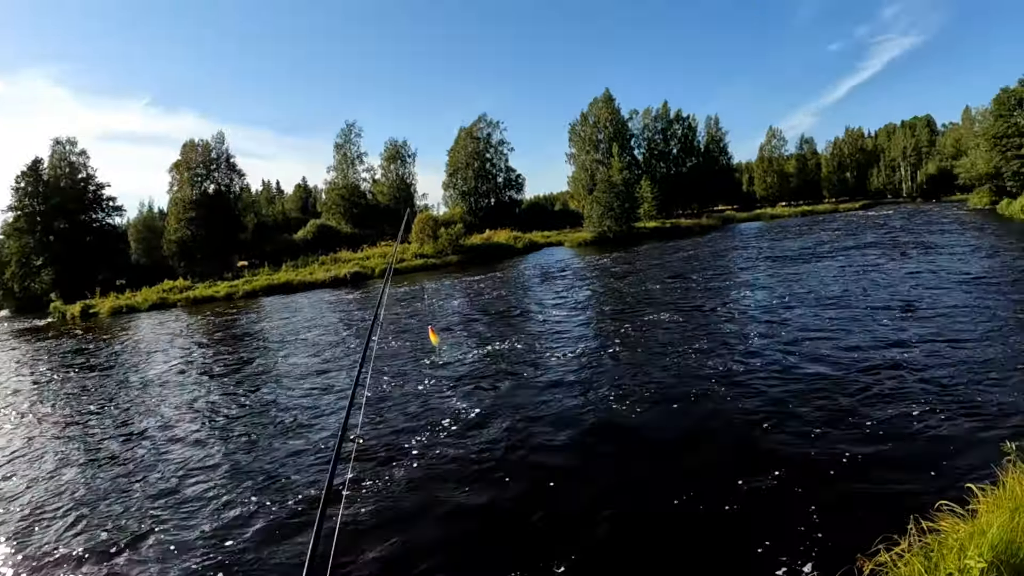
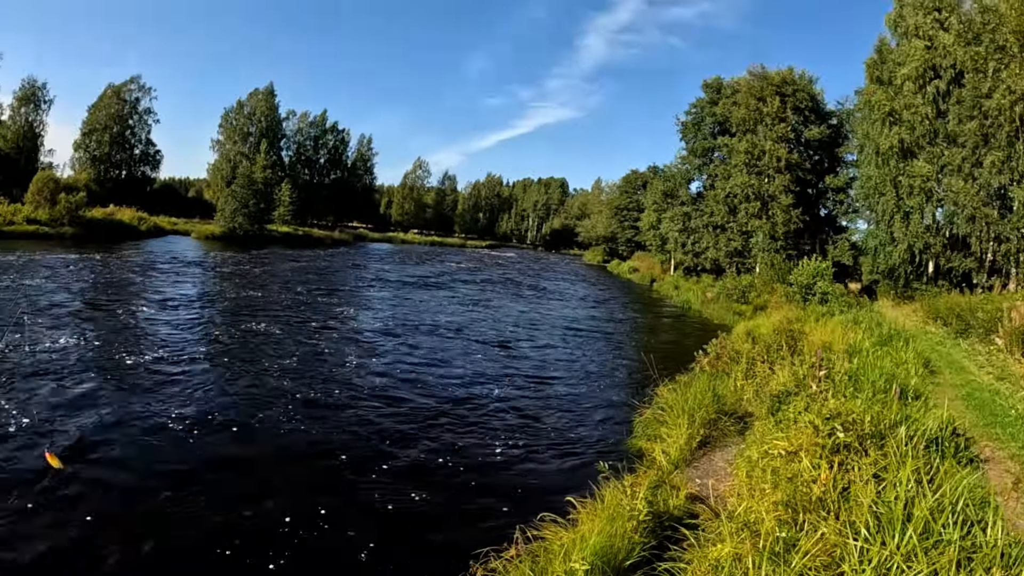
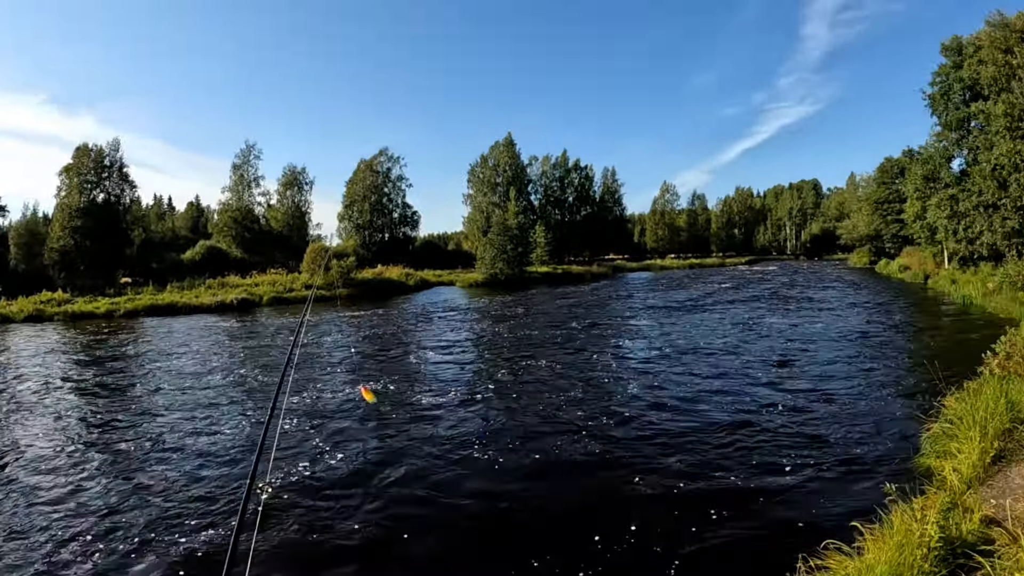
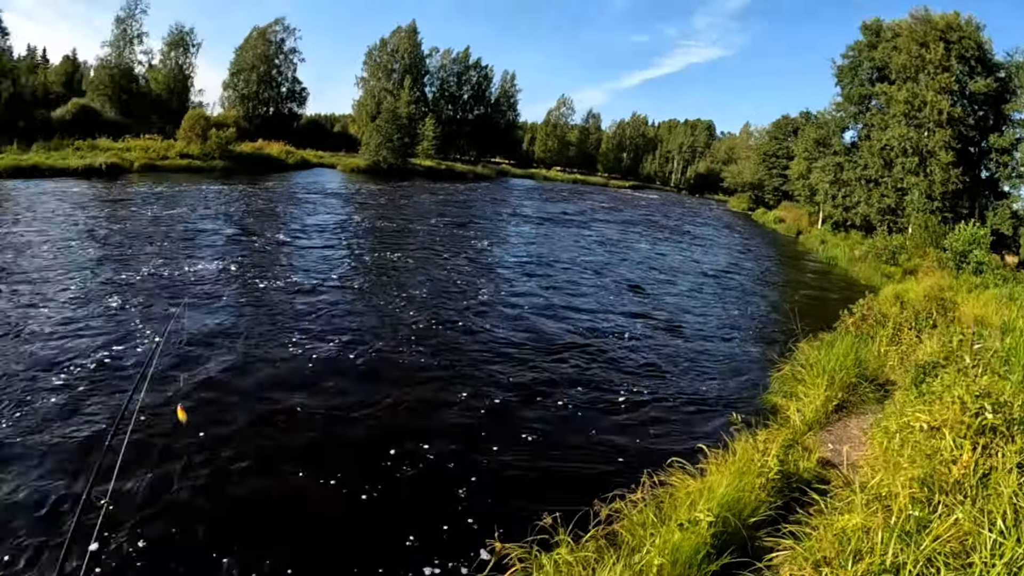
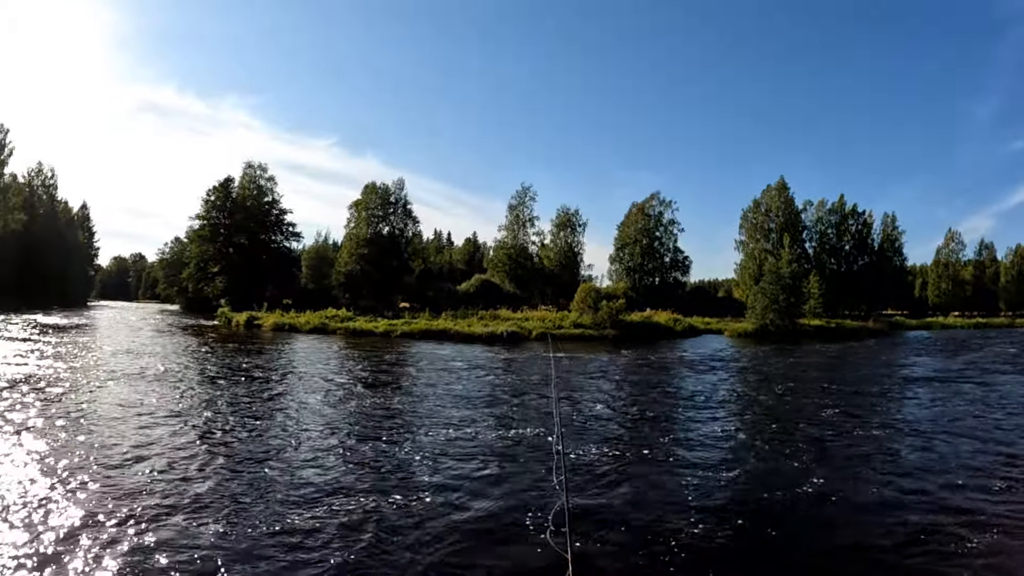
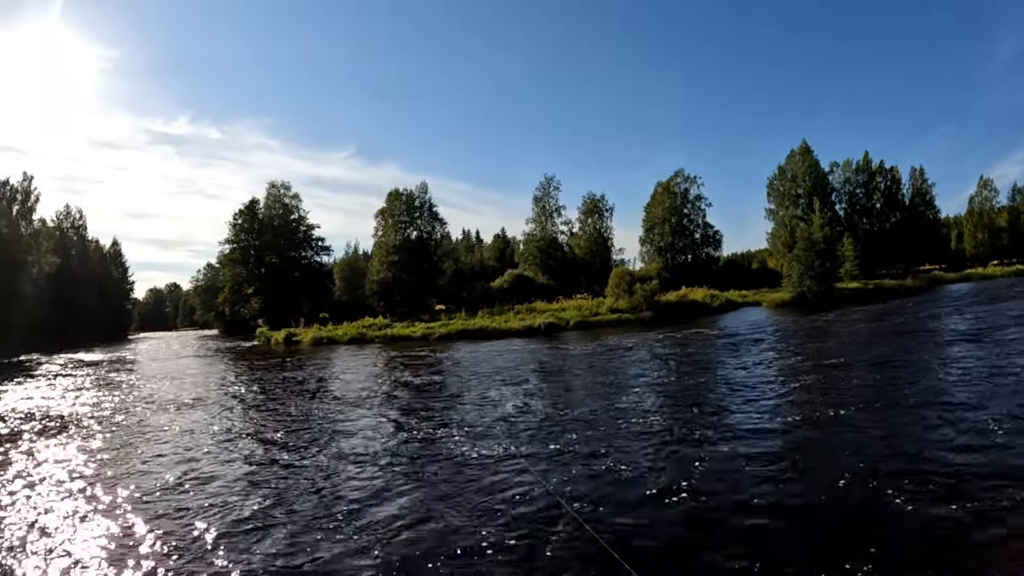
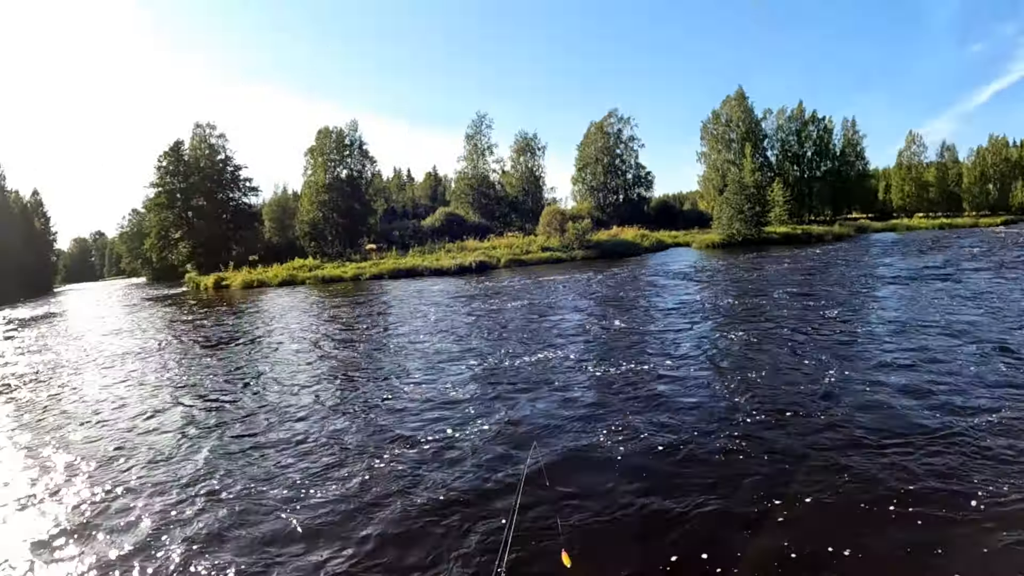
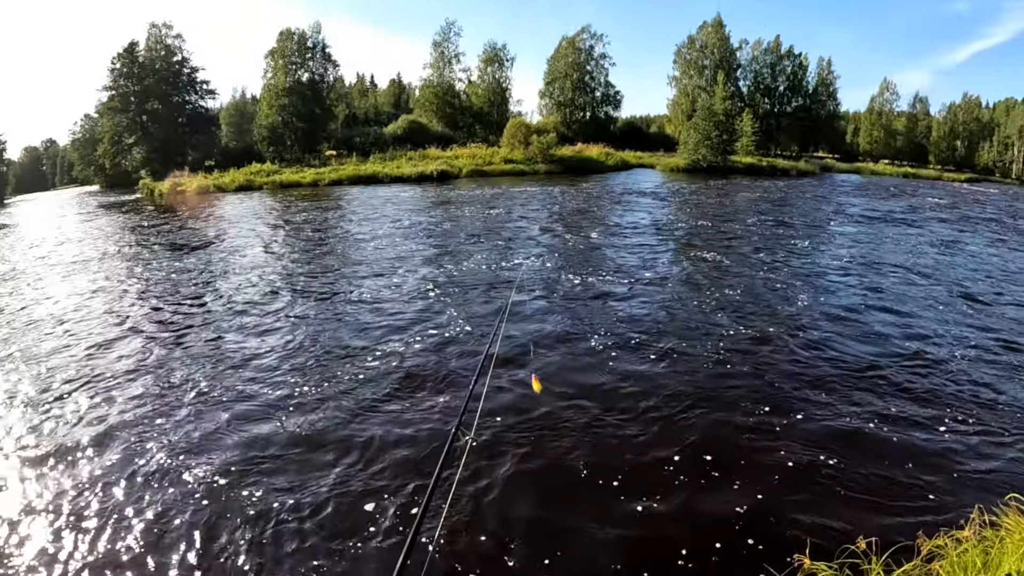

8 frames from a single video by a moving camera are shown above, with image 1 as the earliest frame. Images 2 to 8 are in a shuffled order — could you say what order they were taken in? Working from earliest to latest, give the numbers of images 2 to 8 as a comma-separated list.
3, 2, 4, 8, 7, 5, 6
